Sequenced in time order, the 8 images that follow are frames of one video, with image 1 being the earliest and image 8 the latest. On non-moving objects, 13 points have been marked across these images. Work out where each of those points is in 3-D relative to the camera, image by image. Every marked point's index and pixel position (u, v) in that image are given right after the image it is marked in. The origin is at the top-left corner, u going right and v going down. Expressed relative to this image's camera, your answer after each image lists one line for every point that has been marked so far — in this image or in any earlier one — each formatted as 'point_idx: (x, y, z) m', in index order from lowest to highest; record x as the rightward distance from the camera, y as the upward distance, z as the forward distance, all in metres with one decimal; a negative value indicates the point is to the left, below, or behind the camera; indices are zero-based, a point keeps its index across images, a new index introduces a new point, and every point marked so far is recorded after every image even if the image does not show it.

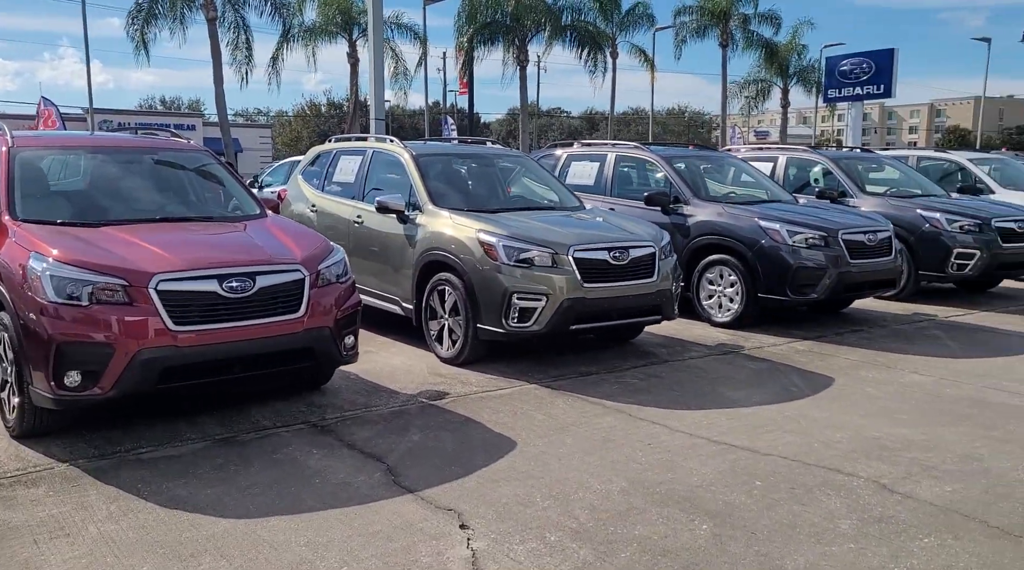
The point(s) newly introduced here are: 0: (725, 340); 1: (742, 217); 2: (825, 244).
0: (+1.9, -0.5, +8.0) m
1: (+2.2, +0.6, +8.5) m
2: (+2.9, +0.4, +8.2) m
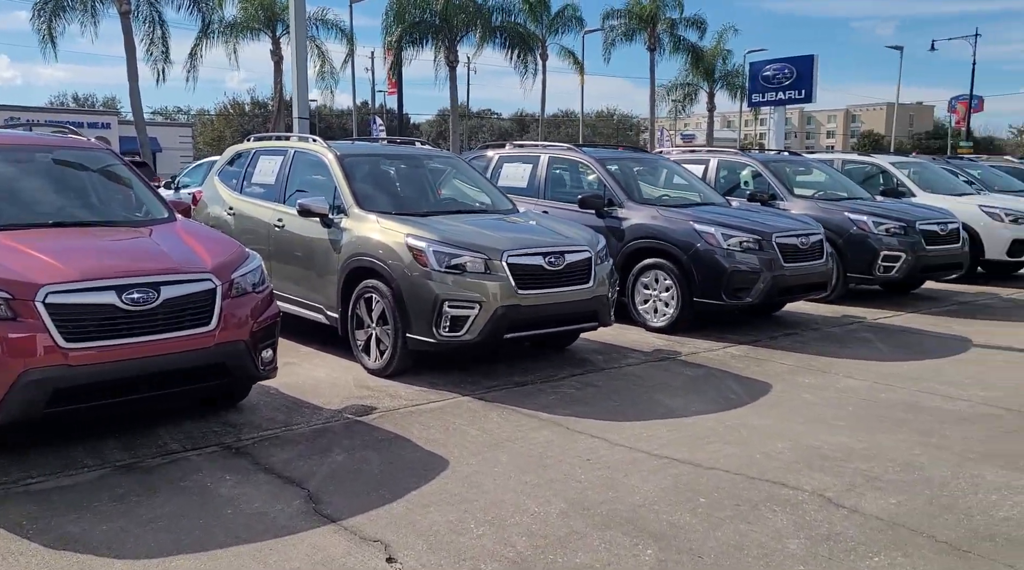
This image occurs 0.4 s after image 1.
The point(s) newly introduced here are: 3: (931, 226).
0: (+1.3, -0.5, +7.8) m
1: (+1.6, +0.6, +8.3) m
2: (+2.3, +0.3, +8.1) m
3: (+5.0, +0.7, +10.7) m
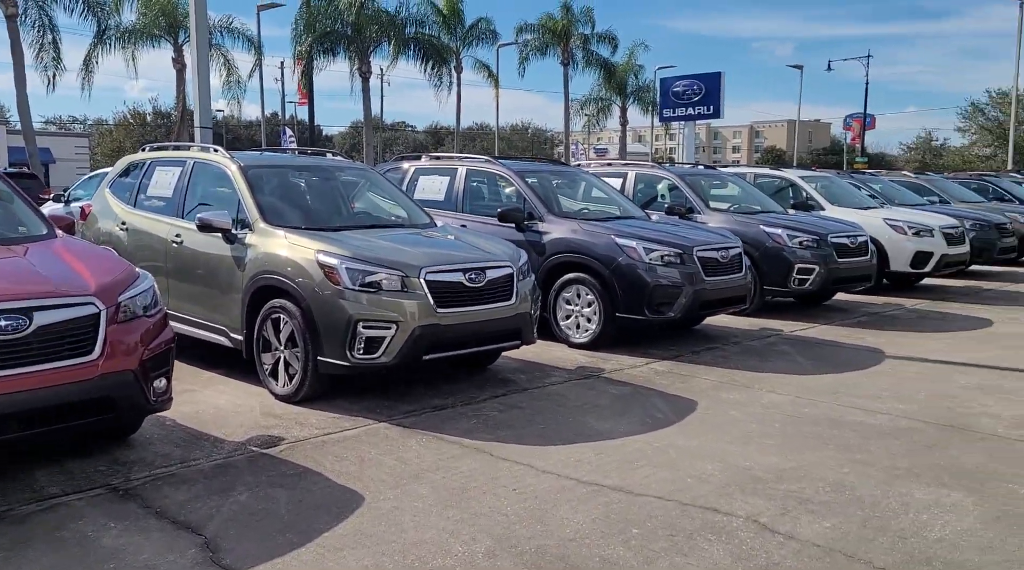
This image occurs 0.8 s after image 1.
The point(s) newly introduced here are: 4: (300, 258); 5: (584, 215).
0: (+0.6, -0.7, +7.6) m
1: (+0.8, +0.5, +8.2) m
2: (+1.5, +0.2, +8.0) m
3: (+4.0, +0.6, +10.8) m
4: (-1.4, +0.2, +5.6) m
5: (+0.7, +0.7, +8.9) m
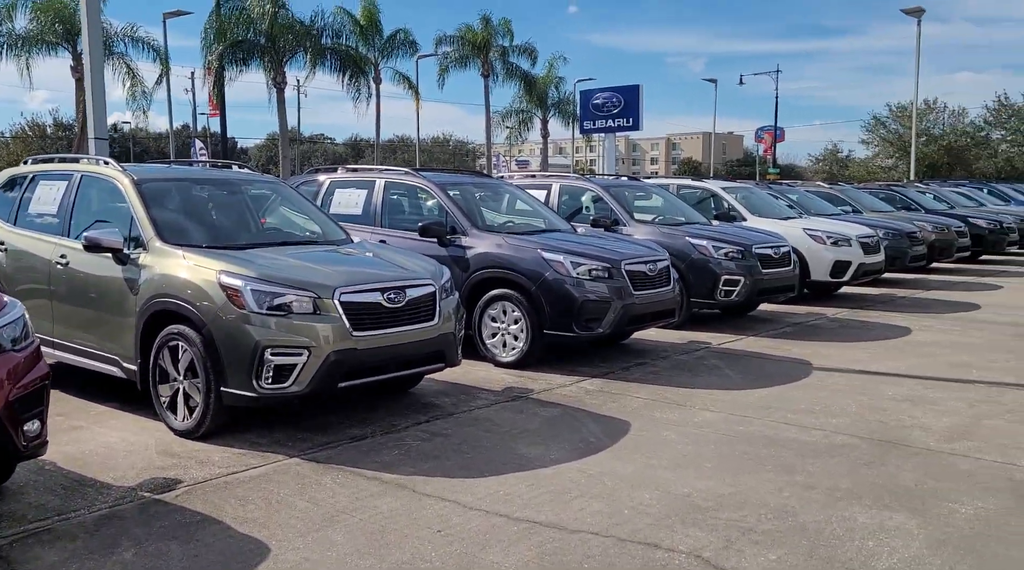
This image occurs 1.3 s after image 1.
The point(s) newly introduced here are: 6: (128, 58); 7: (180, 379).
0: (0.0, -0.8, +7.3) m
1: (+0.1, +0.3, +7.9) m
2: (+0.9, +0.1, +7.8) m
3: (+3.1, +0.4, +10.8) m
4: (-1.8, 0.0, +5.2) m
5: (0.0, +0.5, +8.6) m
6: (-8.5, +5.1, +19.8) m
7: (-2.0, -0.5, +5.2) m
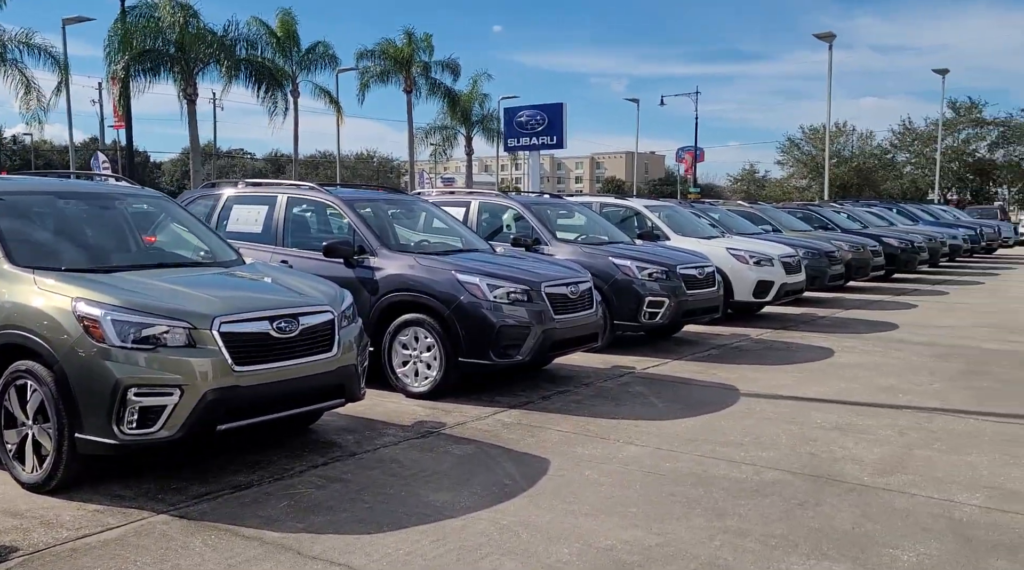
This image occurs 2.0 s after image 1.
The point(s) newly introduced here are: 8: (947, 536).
0: (-0.7, -1.0, +6.7) m
1: (-0.6, +0.1, +7.4) m
2: (+0.1, -0.1, +7.3) m
3: (+2.1, +0.2, +10.5) m
4: (-2.3, -0.1, +4.5) m
5: (-0.8, +0.3, +8.0) m
6: (-10.2, +4.6, +18.6) m
7: (-2.5, -0.7, +4.5) m
8: (+2.3, -1.3, +4.6) m
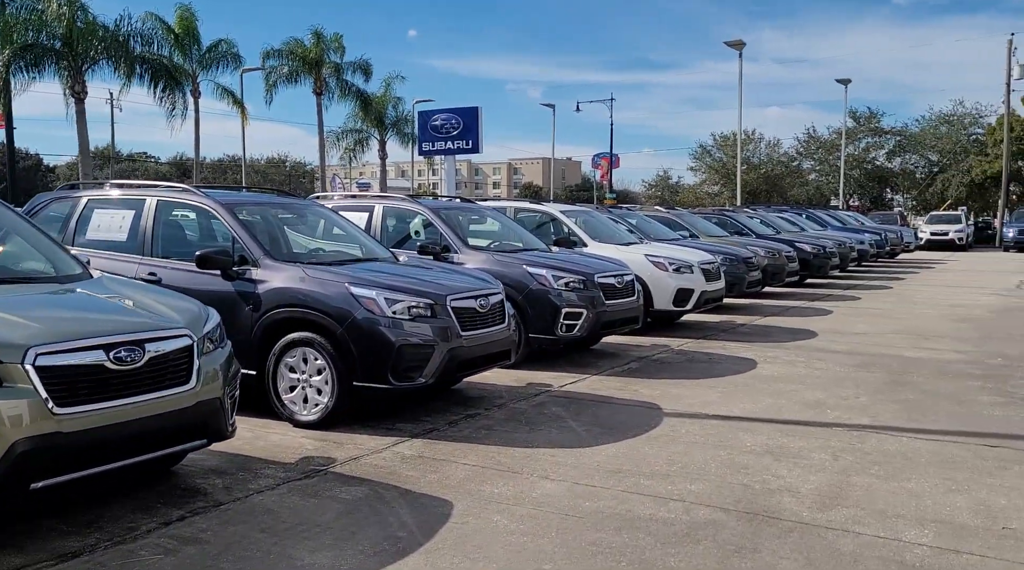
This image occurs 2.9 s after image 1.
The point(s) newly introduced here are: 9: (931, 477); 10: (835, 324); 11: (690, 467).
0: (-1.4, -1.1, +5.9) m
1: (-1.3, 0.0, +6.5) m
2: (-0.6, -0.2, +6.6) m
3: (+1.1, +0.1, +9.9) m
4: (-2.8, -0.2, +3.5) m
5: (-1.6, +0.2, +7.2) m
6: (-12.0, +4.4, +16.8) m
7: (-2.9, -0.8, +3.6) m
8: (+1.8, -1.4, +4.0) m
9: (+2.7, -1.2, +5.7) m
10: (+5.1, -0.6, +14.1) m
11: (+1.2, -1.2, +5.9) m
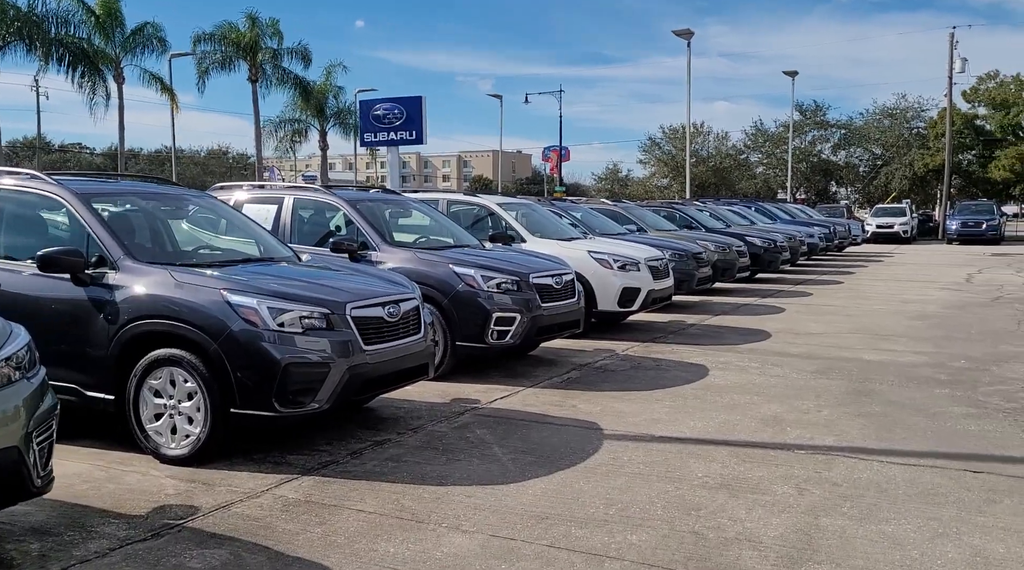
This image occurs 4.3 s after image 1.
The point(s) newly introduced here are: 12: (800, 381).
0: (-1.9, -1.1, +4.8) m
1: (-1.9, 0.0, +5.4) m
2: (-1.1, -0.3, +5.5) m
3: (+0.3, +0.1, +9.0) m
4: (-3.1, -0.3, +2.3) m
5: (-2.2, +0.2, +6.1) m
6: (-13.1, +4.4, +15.1) m
7: (-3.3, -0.9, +2.4) m
8: (+1.4, -1.4, +3.1) m
9: (+2.2, -1.3, +4.9) m
10: (+4.2, -0.6, +13.3) m
11: (+0.7, -1.2, +4.9) m
12: (+2.9, -0.9, +8.8) m
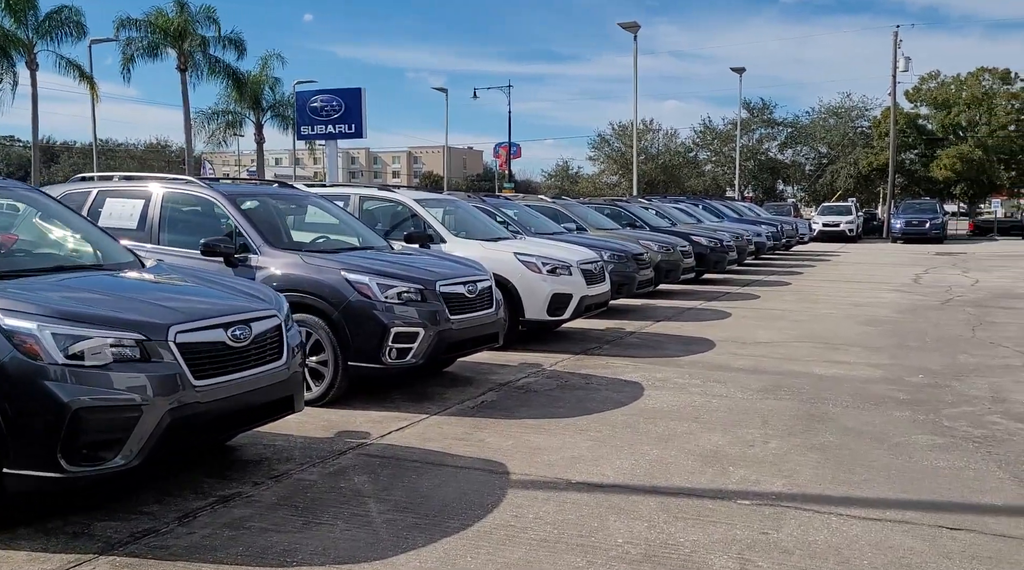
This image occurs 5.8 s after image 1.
0: (-2.5, -1.2, +3.5) m
1: (-2.5, -0.1, +4.1) m
2: (-1.8, -0.3, +4.3) m
3: (-0.5, 0.0, +7.8) m
4: (-3.6, -0.4, +1.0) m
5: (-2.9, +0.1, +4.8) m
6: (-14.3, +4.3, +13.2) m
7: (-3.8, -1.0, +1.0) m
8: (+0.9, -1.5, +2.0) m
9: (+1.6, -1.4, +3.8) m
10: (+3.1, -0.6, +12.4) m
11: (+0.1, -1.3, +3.8) m
12: (+2.0, -1.0, +7.7) m
